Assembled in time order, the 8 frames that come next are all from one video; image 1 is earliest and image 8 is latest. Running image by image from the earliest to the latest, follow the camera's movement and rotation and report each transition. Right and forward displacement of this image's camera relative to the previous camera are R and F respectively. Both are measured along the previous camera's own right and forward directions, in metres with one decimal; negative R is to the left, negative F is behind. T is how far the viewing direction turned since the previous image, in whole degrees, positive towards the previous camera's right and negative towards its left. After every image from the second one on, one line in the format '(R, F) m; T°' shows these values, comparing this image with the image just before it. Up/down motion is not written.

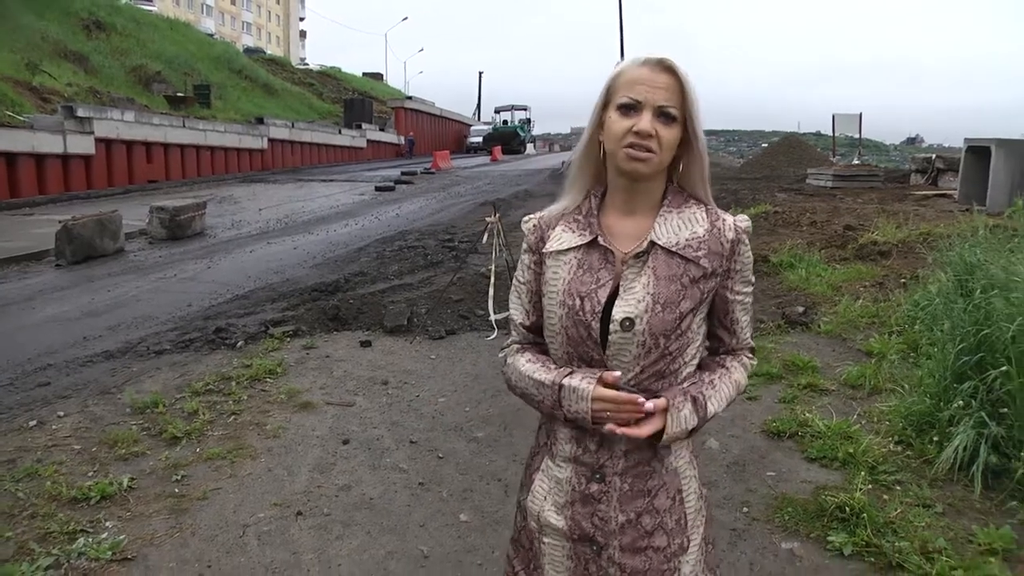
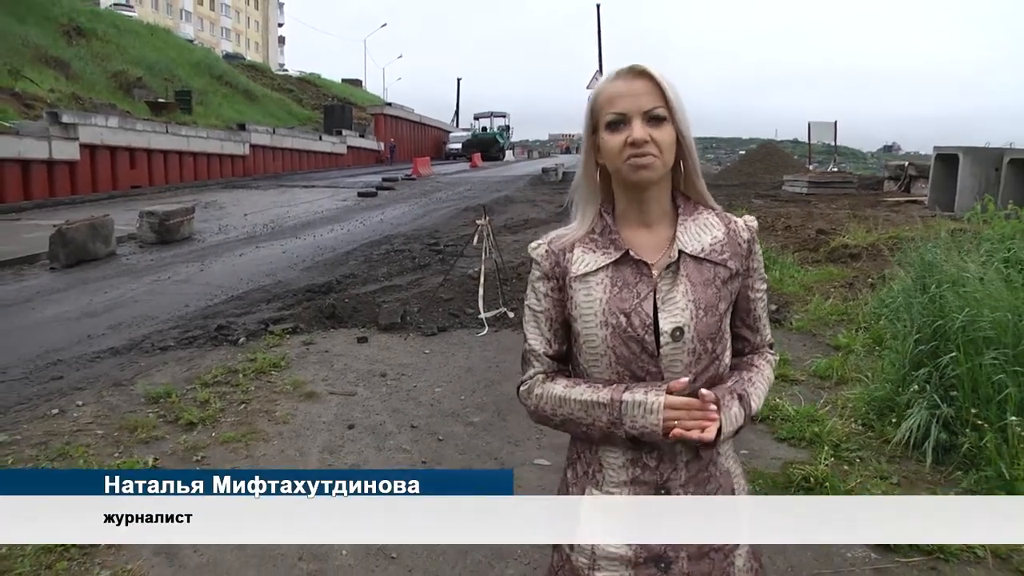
(-0.1, -0.3) m; +1°
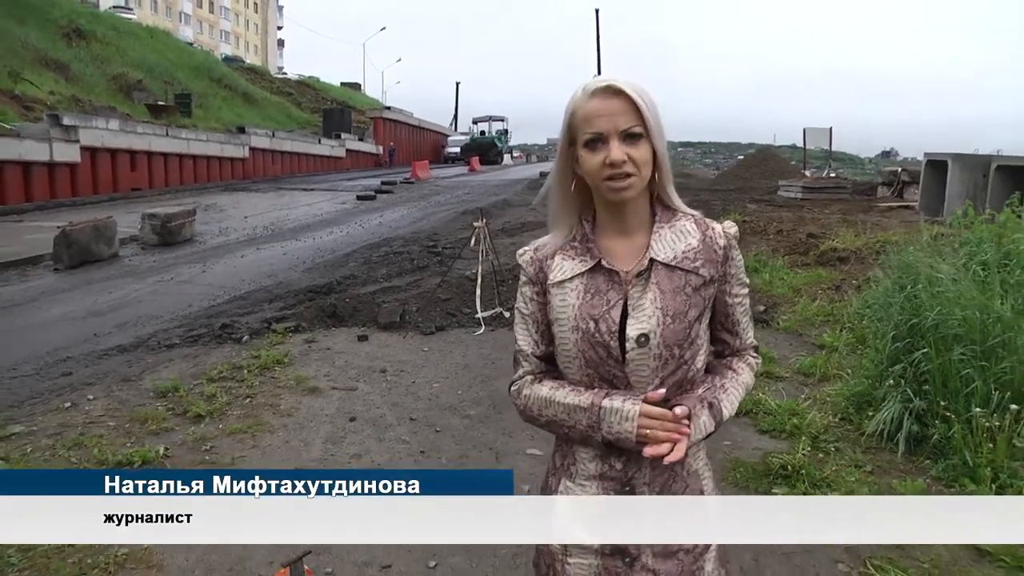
(0.0, -0.2) m; 0°
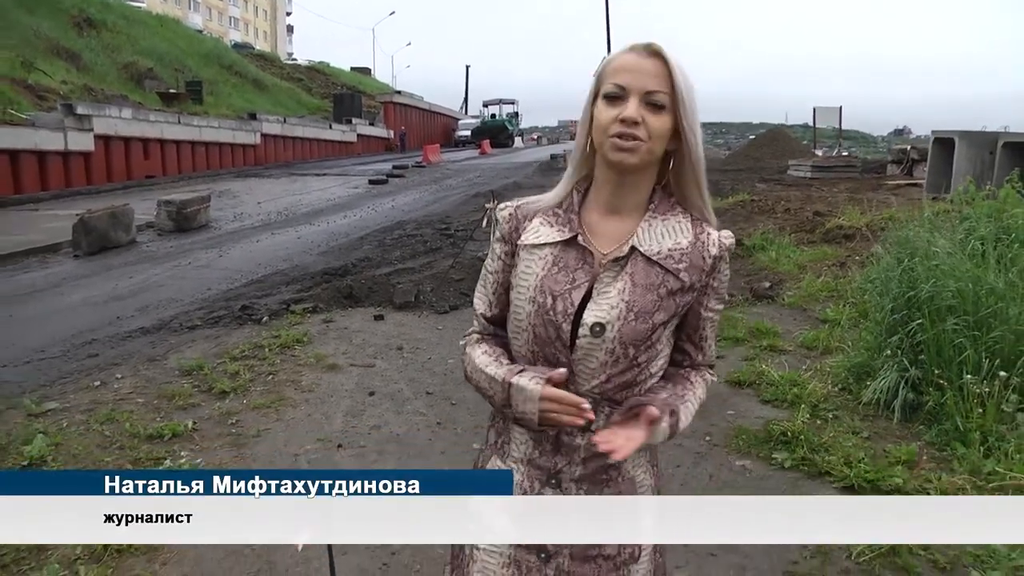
(0.0, -0.2) m; -1°
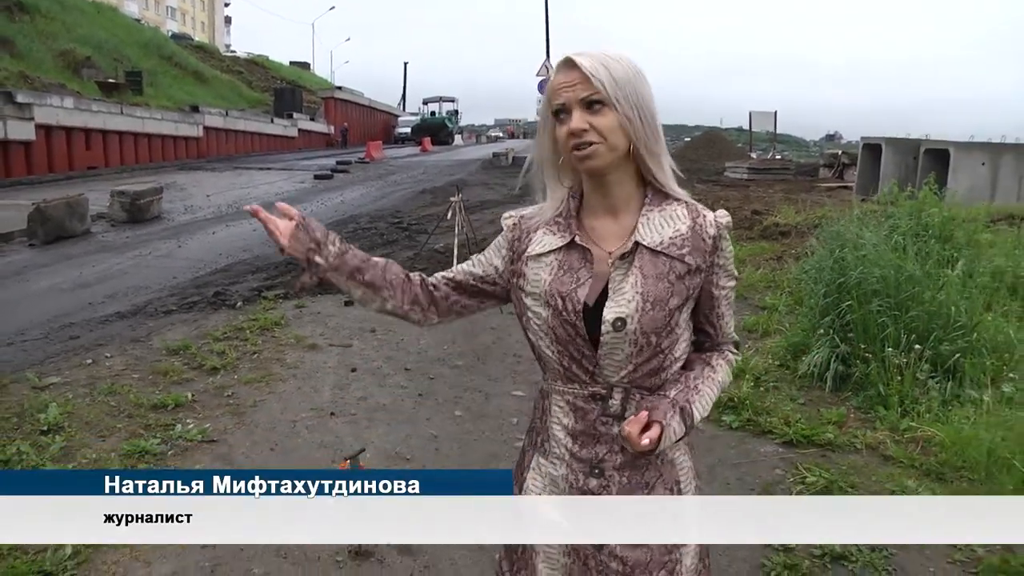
(-0.2, -0.4) m; +4°
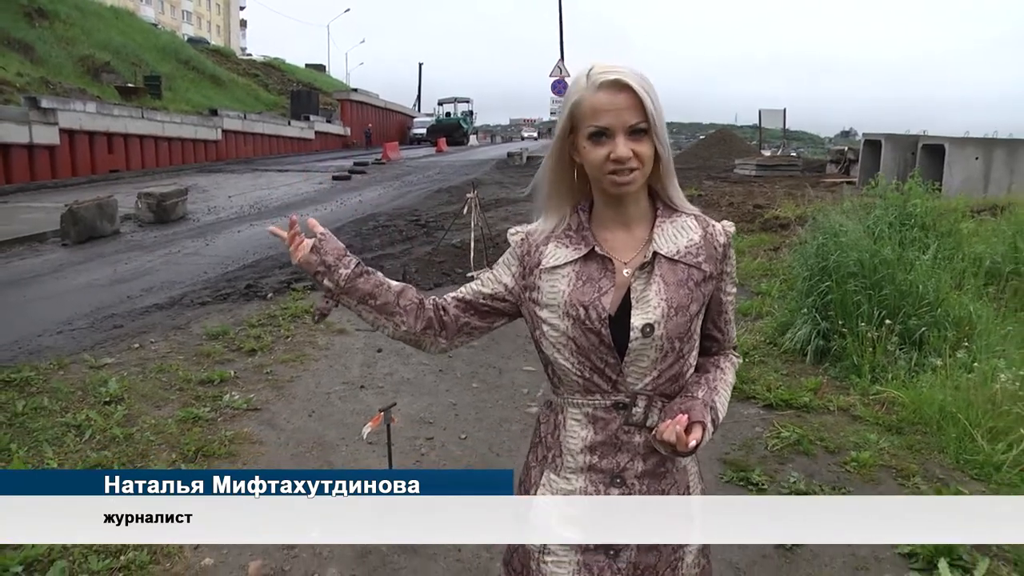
(0.0, -0.5) m; -1°
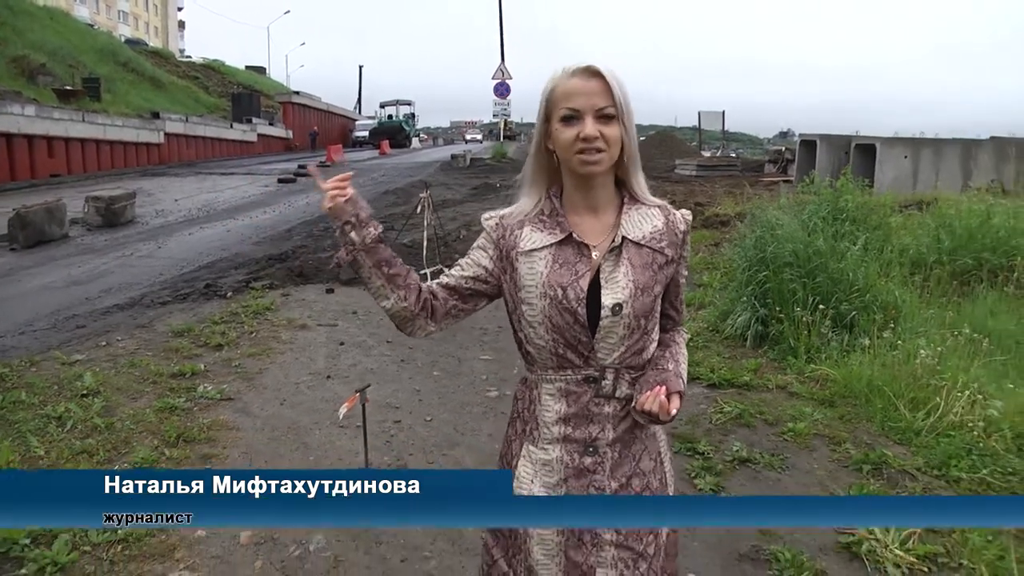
(-0.1, -0.3) m; +4°
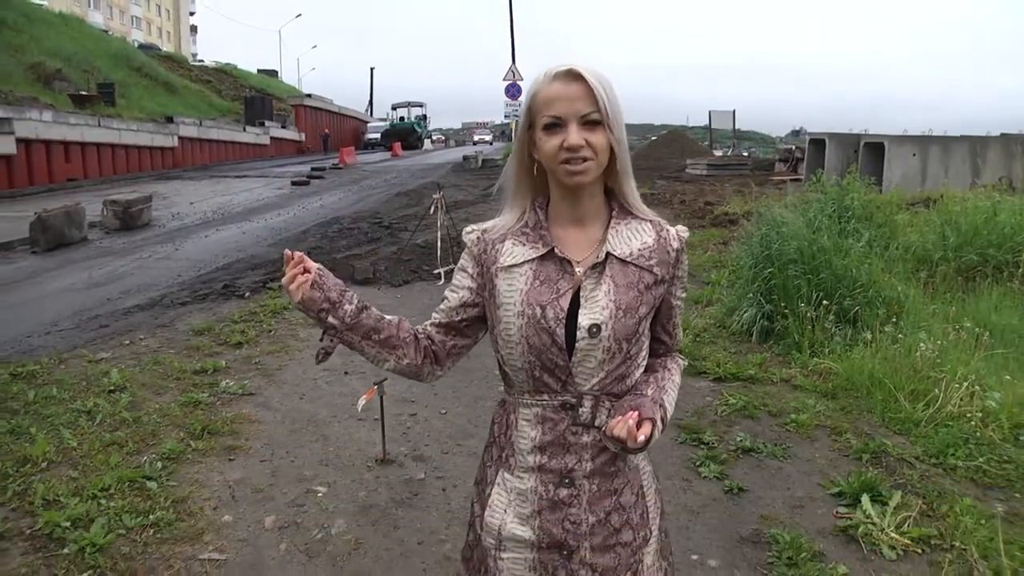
(0.0, -0.2) m; -1°
